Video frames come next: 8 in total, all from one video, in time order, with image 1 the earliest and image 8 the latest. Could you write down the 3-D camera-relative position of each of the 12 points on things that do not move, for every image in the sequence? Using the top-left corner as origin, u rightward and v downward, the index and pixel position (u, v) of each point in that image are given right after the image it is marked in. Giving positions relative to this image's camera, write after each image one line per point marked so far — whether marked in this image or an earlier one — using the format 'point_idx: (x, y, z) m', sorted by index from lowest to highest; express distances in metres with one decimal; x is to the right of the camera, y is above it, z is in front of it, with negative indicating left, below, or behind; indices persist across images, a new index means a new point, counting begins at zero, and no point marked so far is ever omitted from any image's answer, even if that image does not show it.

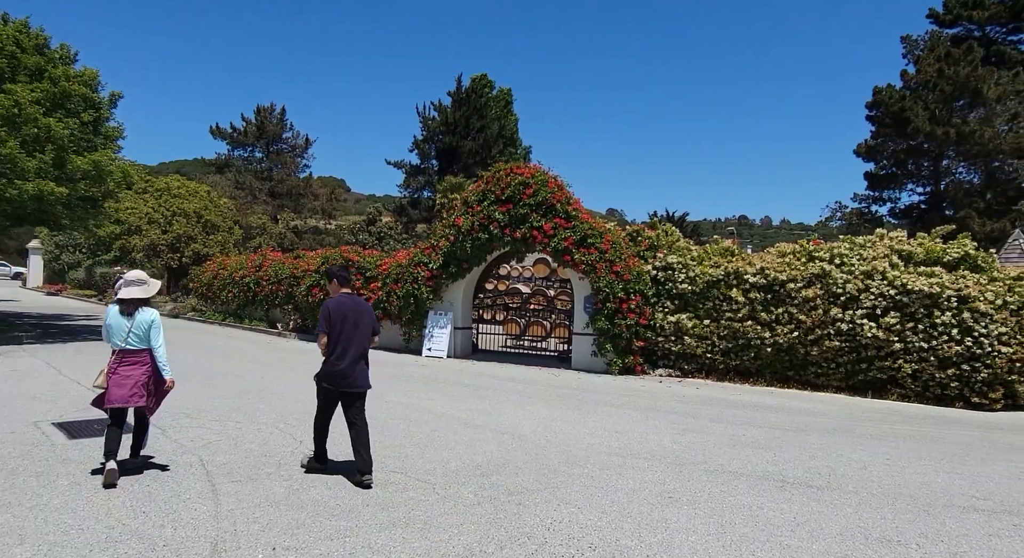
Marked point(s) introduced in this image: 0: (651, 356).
0: (+3.1, -1.7, +13.9) m
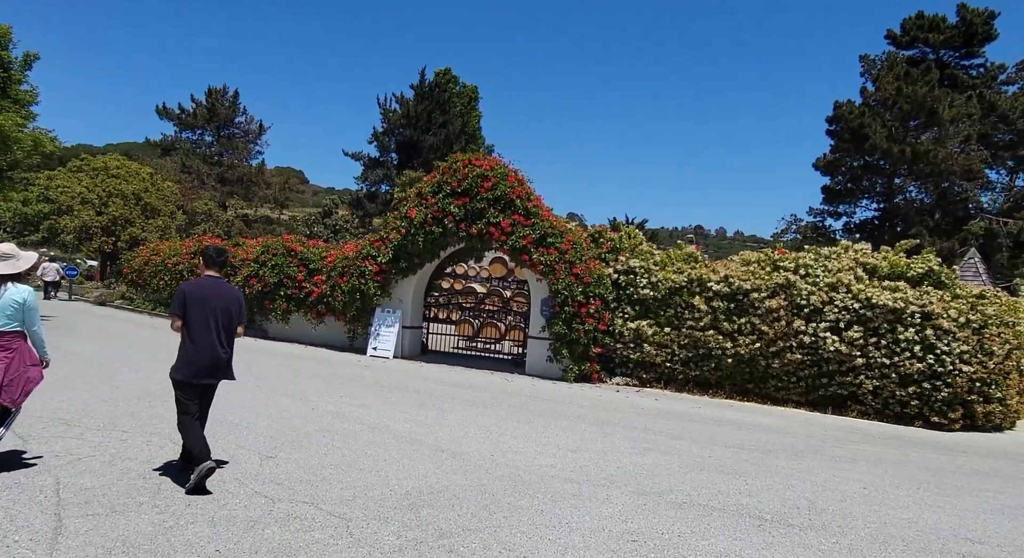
0: (+2.1, -1.8, +13.3) m
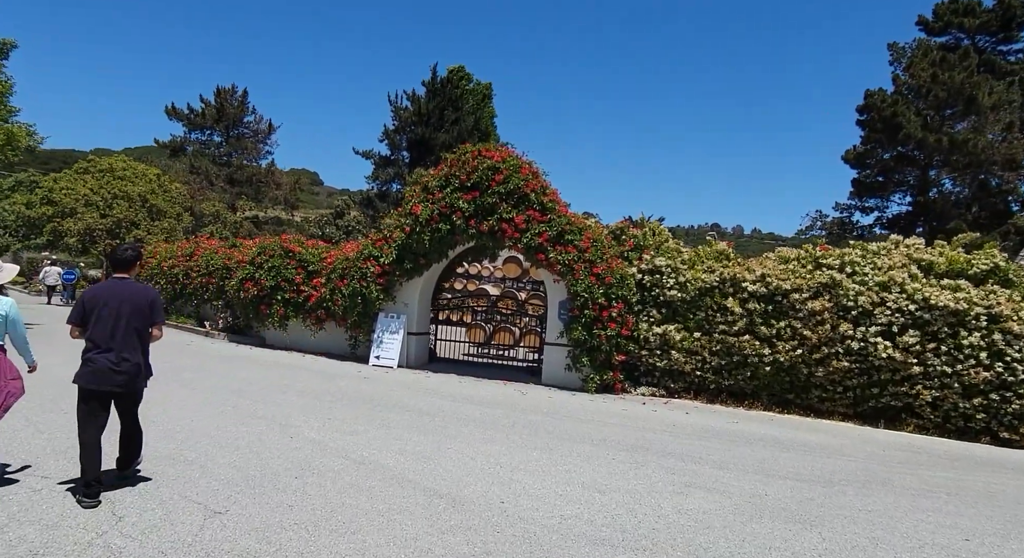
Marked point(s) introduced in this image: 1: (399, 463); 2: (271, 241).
0: (+2.3, -1.8, +12.2) m
1: (-0.9, -1.5, +5.2) m
2: (-5.3, +0.8, +13.6) m
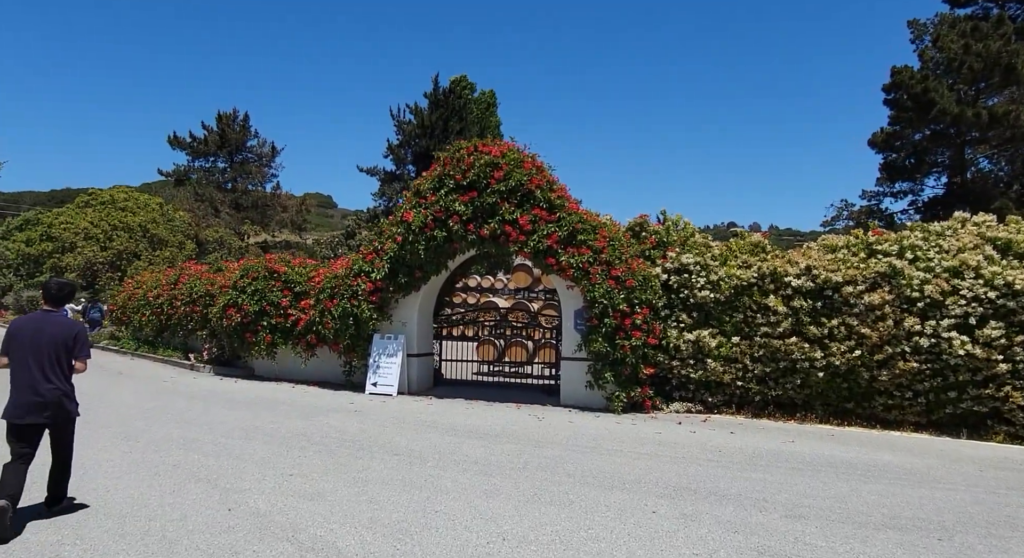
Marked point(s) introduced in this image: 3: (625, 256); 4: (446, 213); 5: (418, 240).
0: (+2.6, -1.9, +10.7) m
1: (-0.9, -1.6, +3.8) m
2: (-5.1, +0.3, +12.4) m
3: (+1.9, +0.4, +10.3) m
4: (-1.1, +1.1, +10.5) m
5: (-1.6, +0.7, +10.7) m
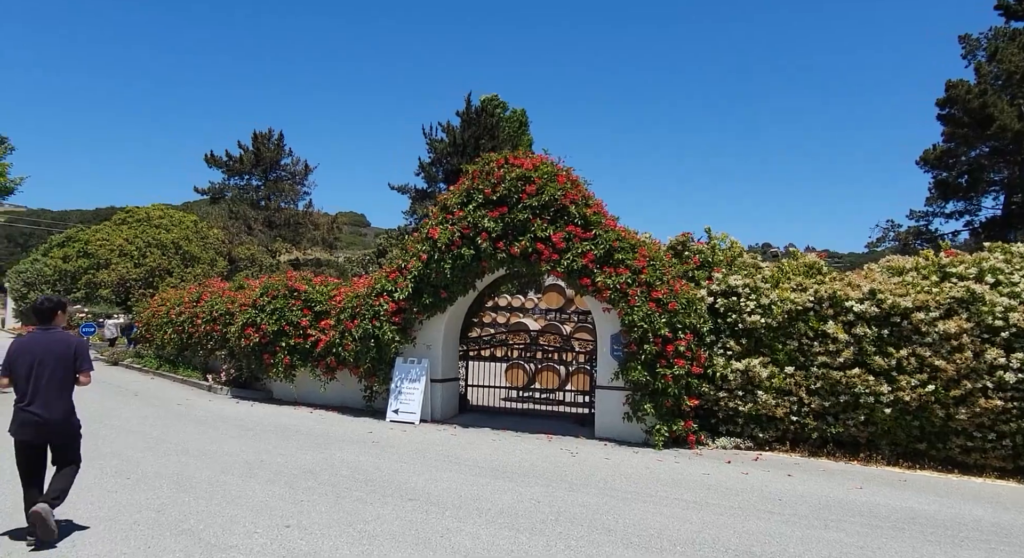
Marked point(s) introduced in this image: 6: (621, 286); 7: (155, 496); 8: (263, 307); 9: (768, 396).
0: (+3.1, -2.2, +9.8) m
1: (-0.8, -1.7, +3.1) m
2: (-4.5, 0.0, +11.9) m
3: (+2.4, 0.0, +9.5) m
4: (-0.6, +0.8, +9.9) m
5: (-1.1, +0.3, +10.0) m
6: (+1.6, -0.1, +9.3) m
7: (-3.0, -1.8, +5.2) m
8: (-4.7, -0.5, +11.7) m
9: (+3.8, -1.7, +9.2) m
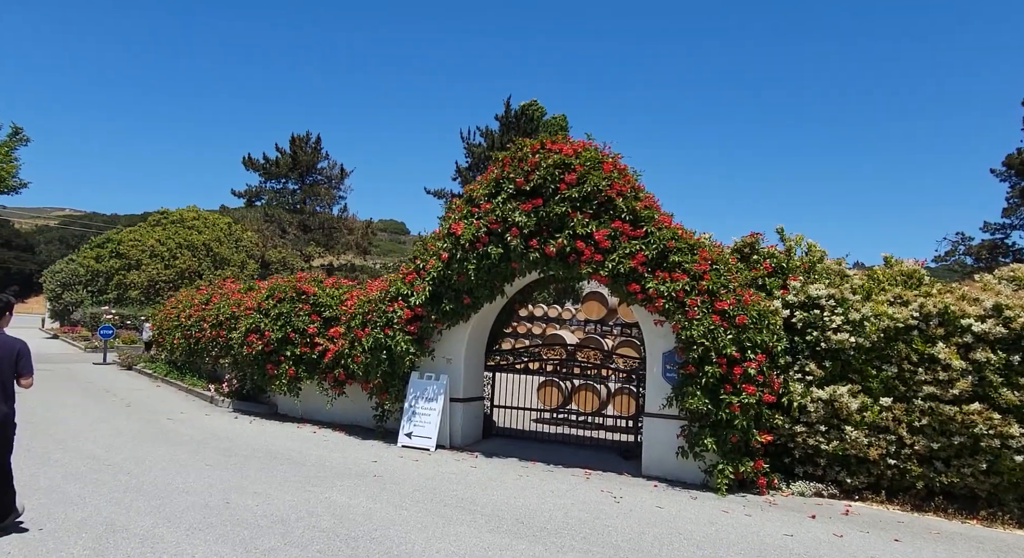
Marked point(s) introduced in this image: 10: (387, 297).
0: (+3.5, -2.3, +8.1) m
1: (-0.7, -1.7, +1.6) m
2: (-3.9, 0.0, +10.7) m
3: (+2.8, -0.1, +7.9) m
4: (-0.1, +0.7, +8.5) m
5: (-0.6, +0.3, +8.6) m
6: (+2.1, -0.2, +7.7) m
7: (-2.8, -1.7, +3.9) m
8: (-4.1, -0.5, +10.5) m
9: (+4.2, -1.8, +7.4) m
10: (-1.9, -0.3, +9.3) m
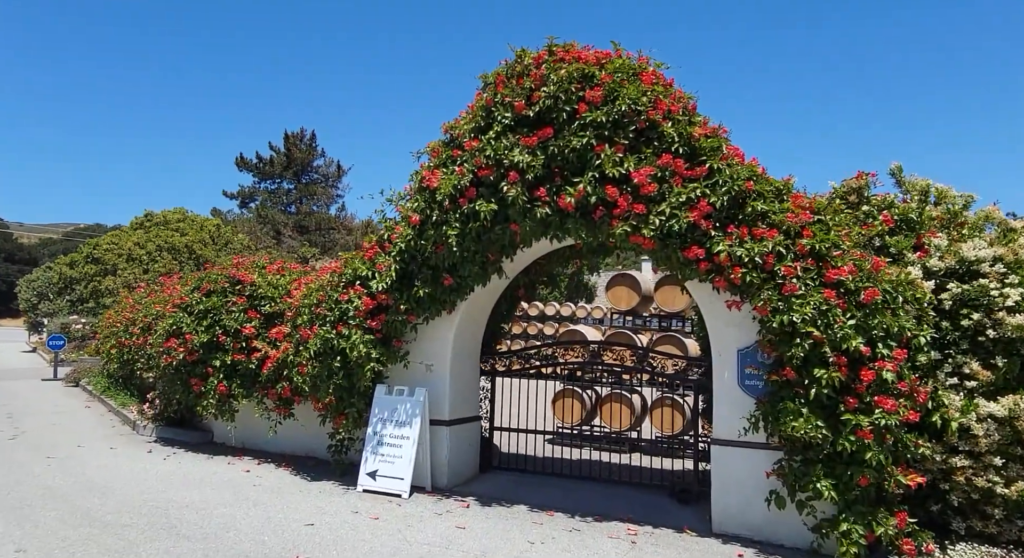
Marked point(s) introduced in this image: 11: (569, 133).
0: (+3.5, -2.0, +5.3) m
1: (-0.8, -1.4, -1.0) m
2: (-3.9, +0.1, +8.1) m
3: (+2.8, +0.3, +5.2) m
4: (-0.1, +1.0, +5.8) m
5: (-0.6, +0.6, +6.0) m
6: (+2.1, +0.2, +5.1) m
7: (-2.9, -1.5, +1.3) m
8: (-4.1, -0.4, +8.0) m
9: (+4.2, -1.4, +4.7) m
10: (-1.8, 0.0, +6.7) m
11: (+0.5, +1.3, +5.6) m
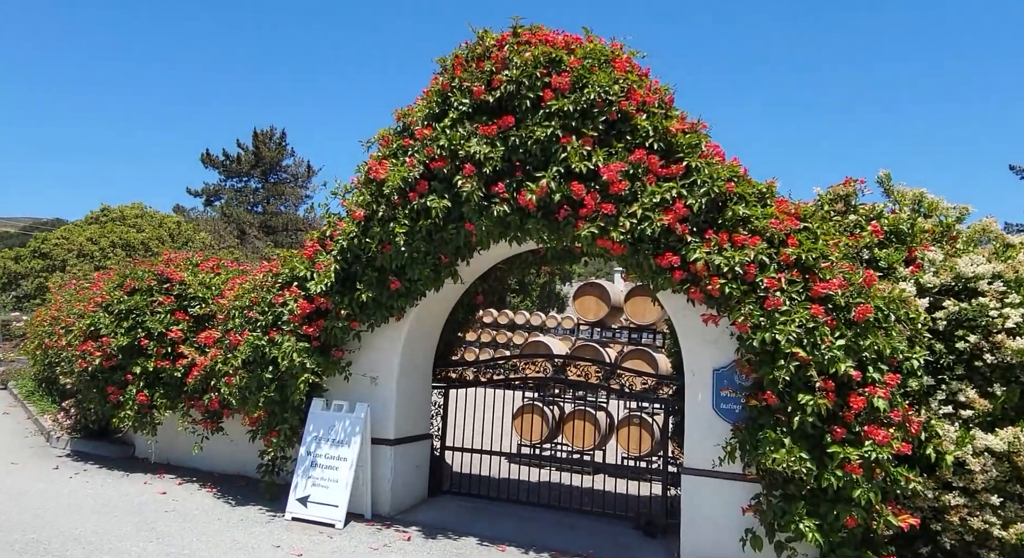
0: (+3.1, -2.1, +4.8) m
1: (-1.0, -1.3, -1.7) m
2: (-4.4, +0.2, +7.3) m
3: (+2.4, +0.2, +4.7) m
4: (-0.5, +1.0, +5.2) m
5: (-1.0, +0.5, +5.4) m
6: (+1.7, +0.1, +4.5) m
7: (-3.1, -1.4, +0.6) m
8: (-4.5, -0.3, +7.2) m
9: (+3.8, -1.6, +4.2) m
10: (-2.3, 0.0, +6.0) m
11: (+0.2, +1.3, +5.0) m
